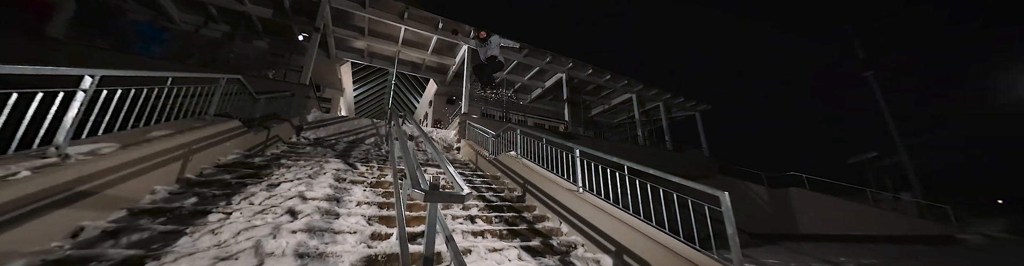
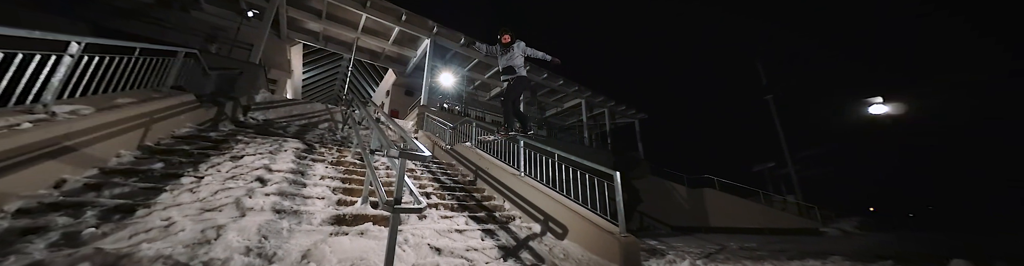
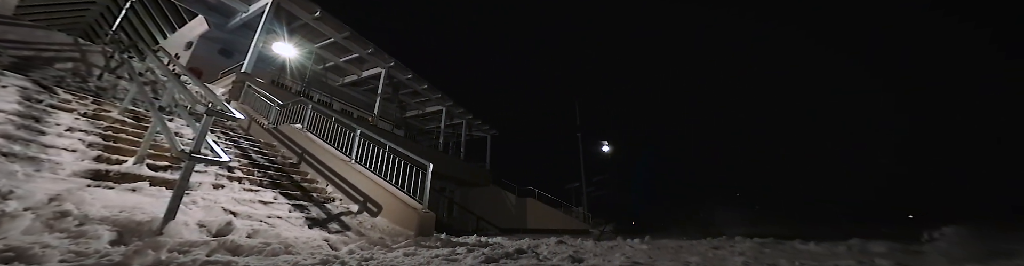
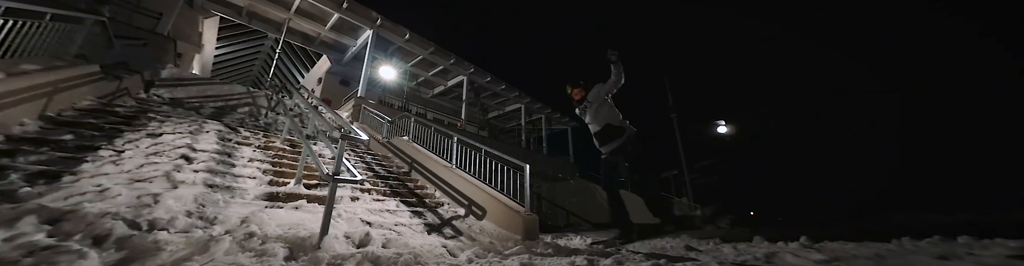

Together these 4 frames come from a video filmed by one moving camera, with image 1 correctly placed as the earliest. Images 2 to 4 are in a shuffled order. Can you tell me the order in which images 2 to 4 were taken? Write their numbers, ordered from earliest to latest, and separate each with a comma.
2, 4, 3
